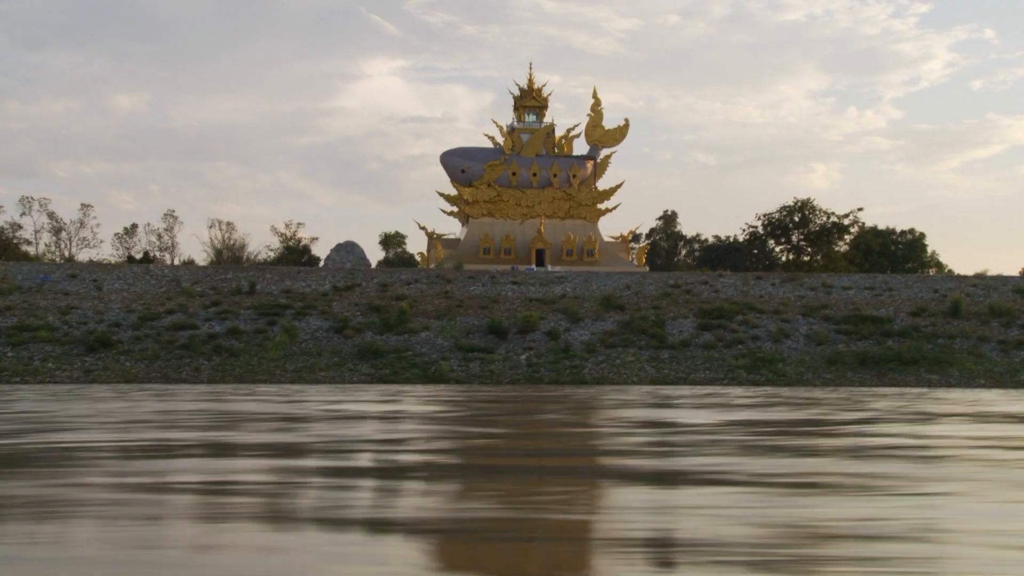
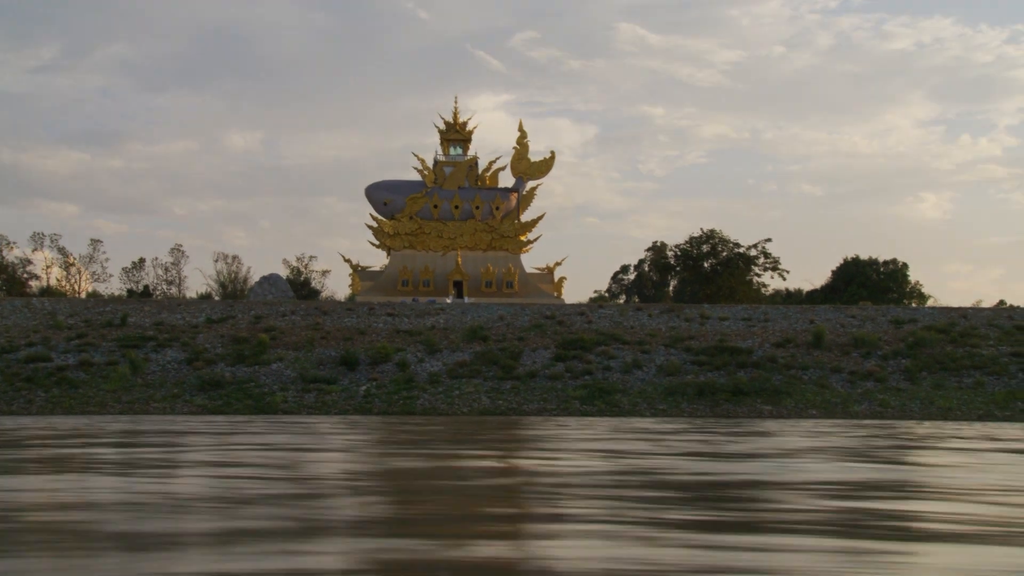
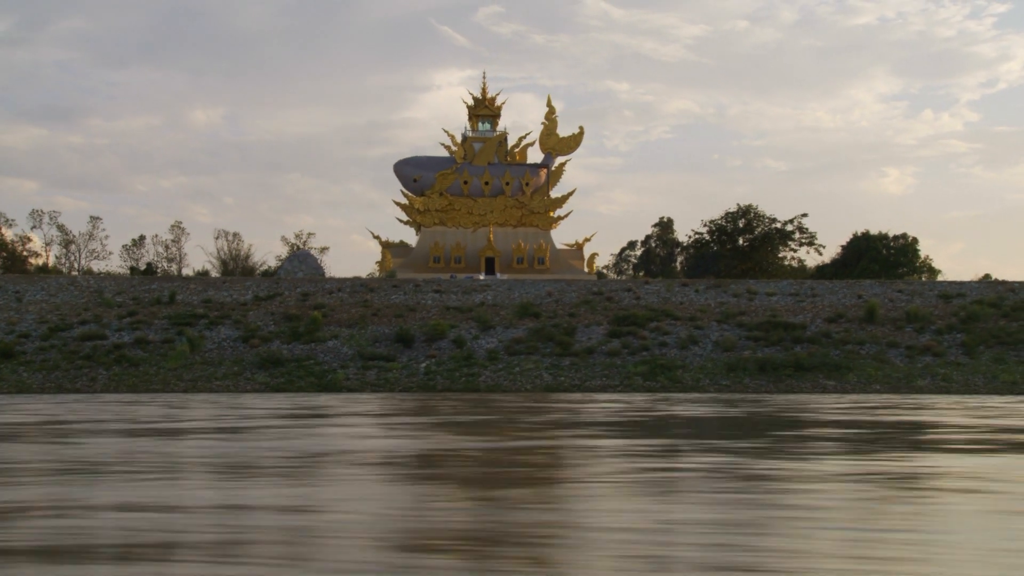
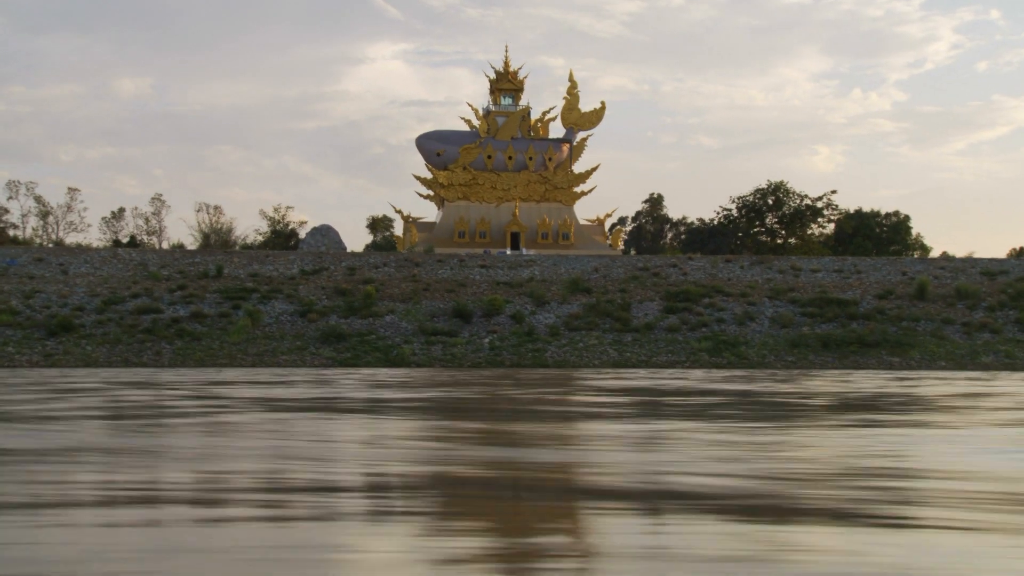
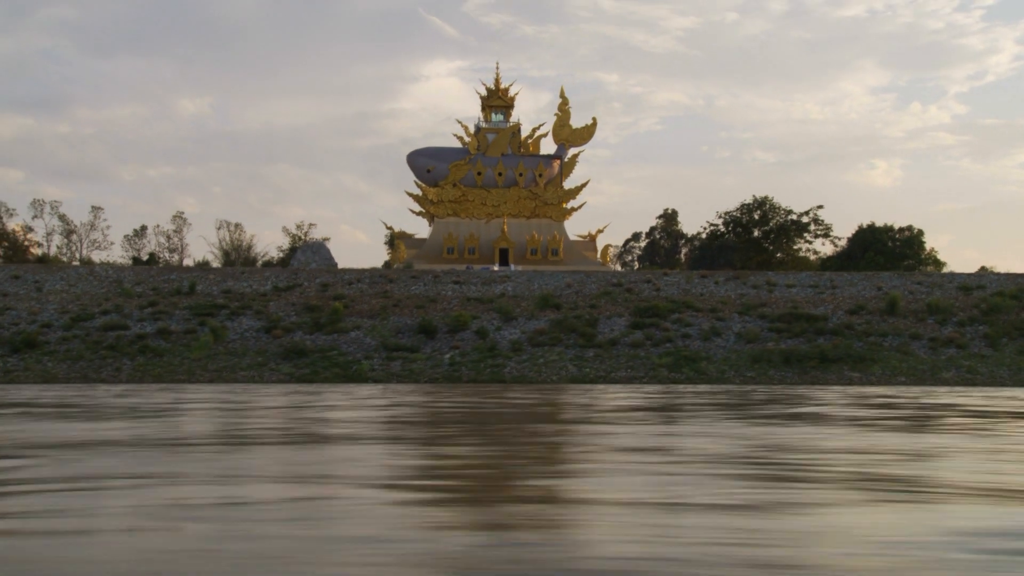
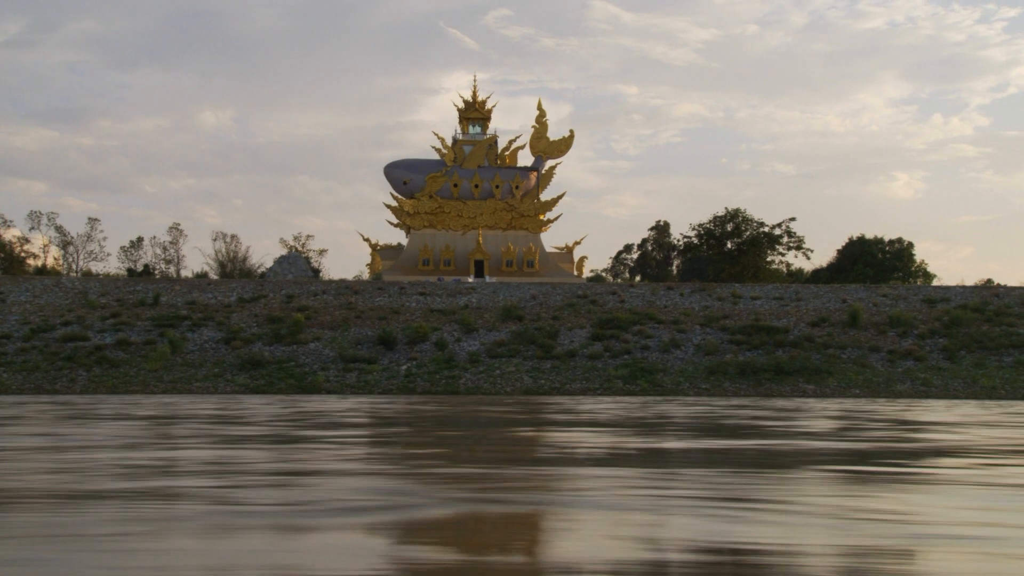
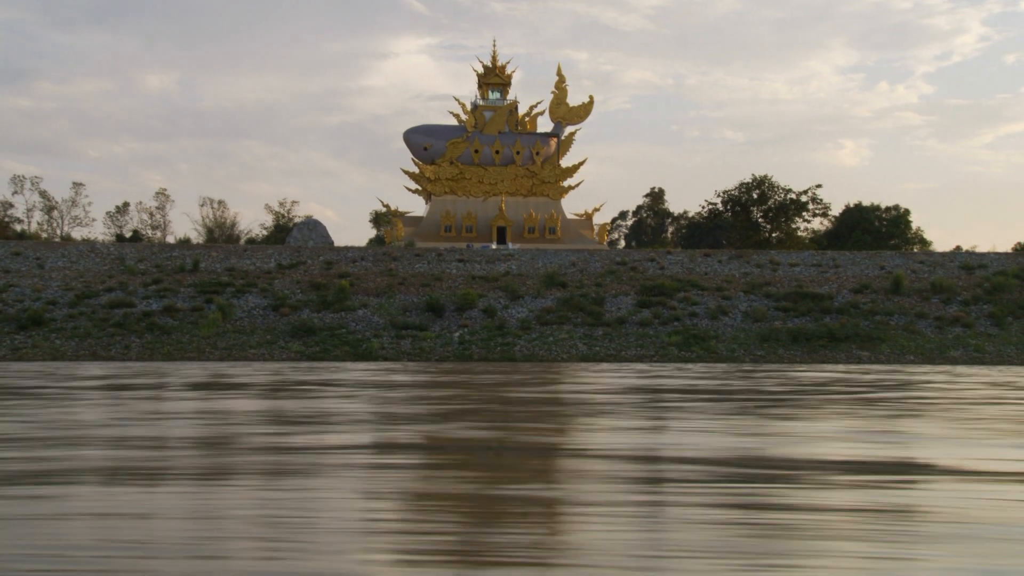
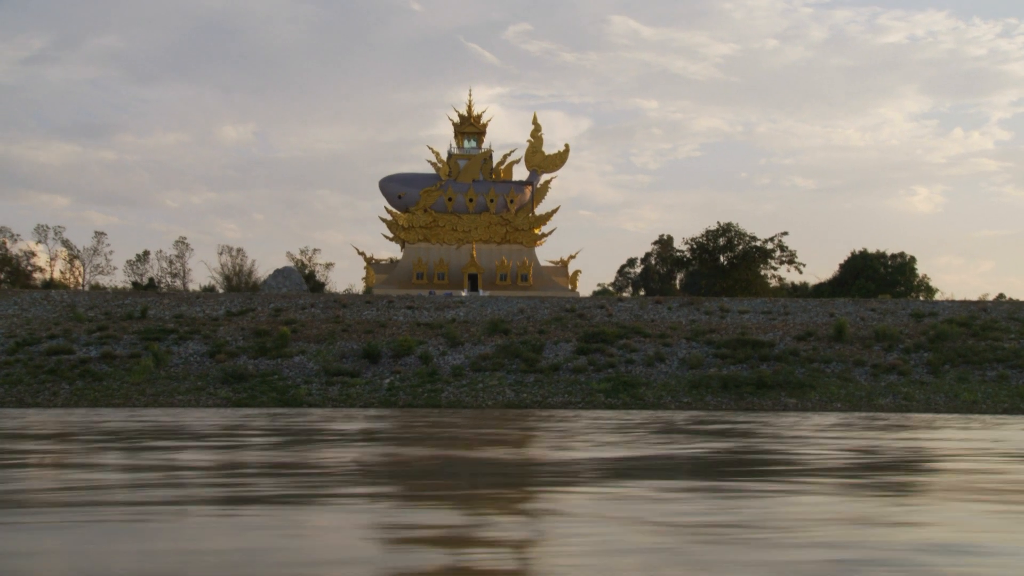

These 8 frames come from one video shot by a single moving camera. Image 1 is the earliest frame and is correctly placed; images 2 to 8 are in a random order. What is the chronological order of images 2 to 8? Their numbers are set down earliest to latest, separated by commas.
4, 7, 5, 3, 6, 8, 2
